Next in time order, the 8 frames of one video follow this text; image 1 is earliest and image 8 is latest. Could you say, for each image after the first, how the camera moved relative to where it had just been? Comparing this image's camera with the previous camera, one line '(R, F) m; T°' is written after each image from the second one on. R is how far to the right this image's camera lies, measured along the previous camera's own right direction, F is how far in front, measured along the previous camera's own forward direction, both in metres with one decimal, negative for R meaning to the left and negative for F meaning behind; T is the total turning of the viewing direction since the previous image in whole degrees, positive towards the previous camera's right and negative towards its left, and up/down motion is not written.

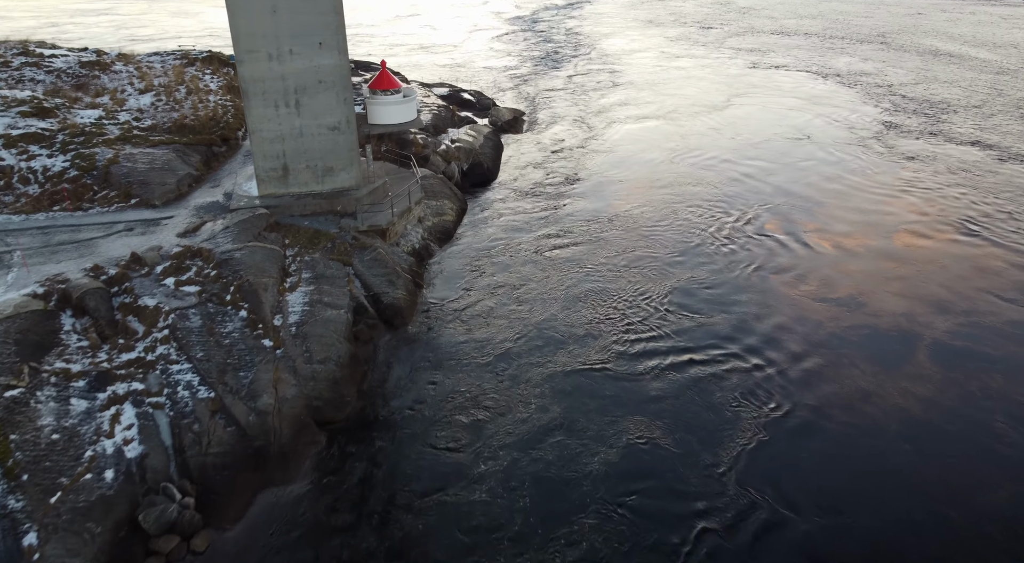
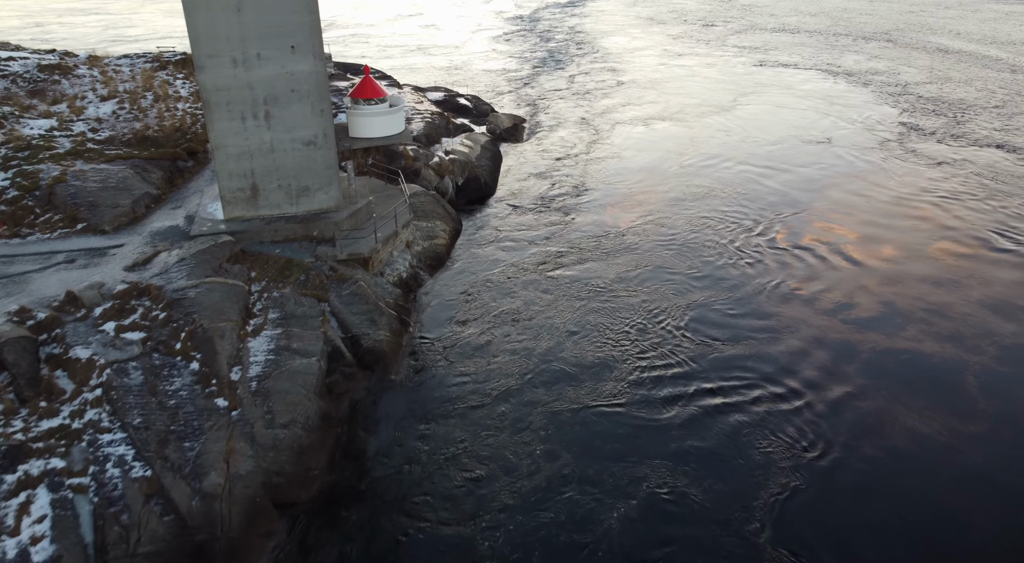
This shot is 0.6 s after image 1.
(+0.1, +2.1) m; 0°
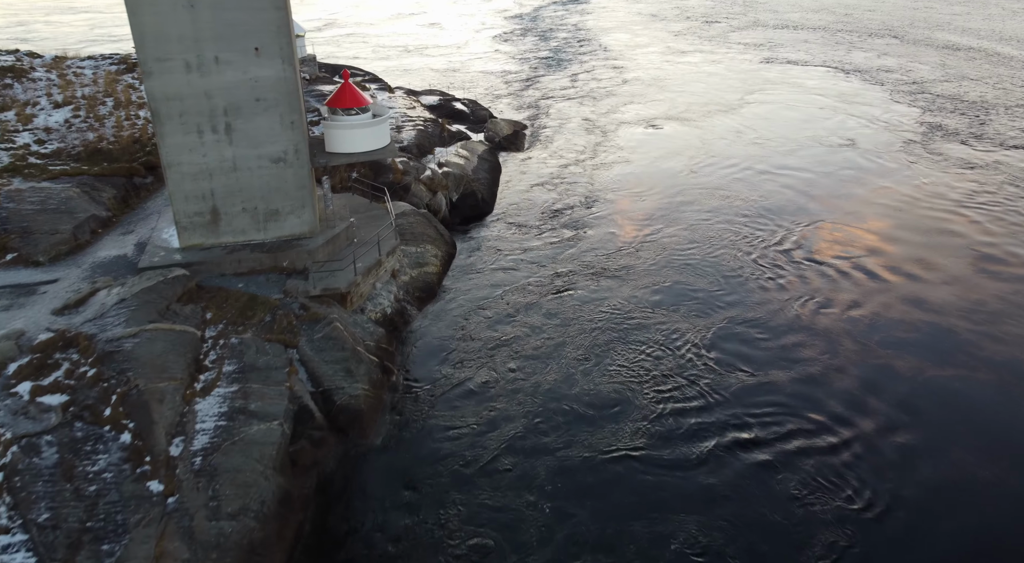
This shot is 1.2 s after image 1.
(0.0, +2.1) m; 0°
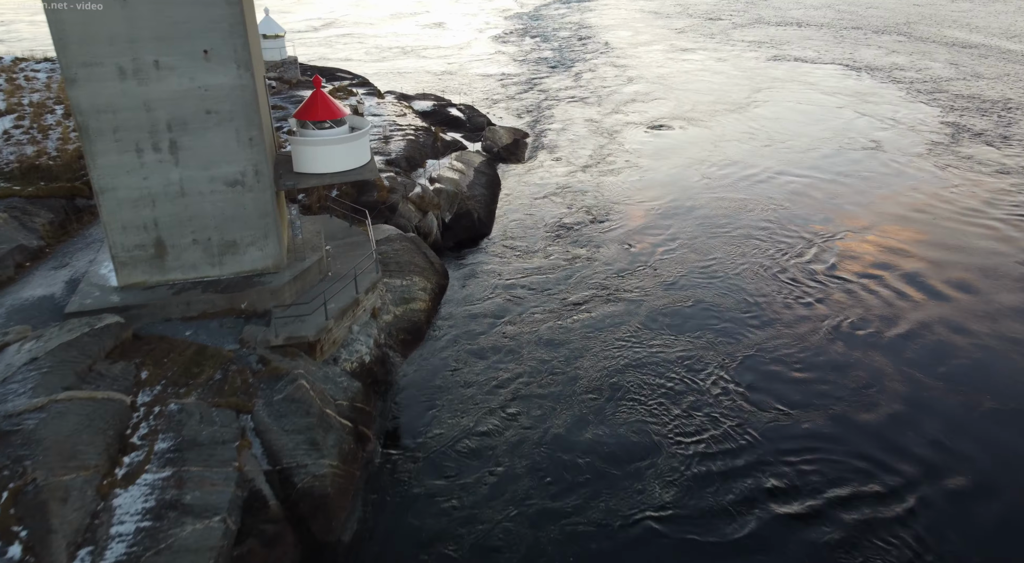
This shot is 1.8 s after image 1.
(0.0, +2.1) m; 0°
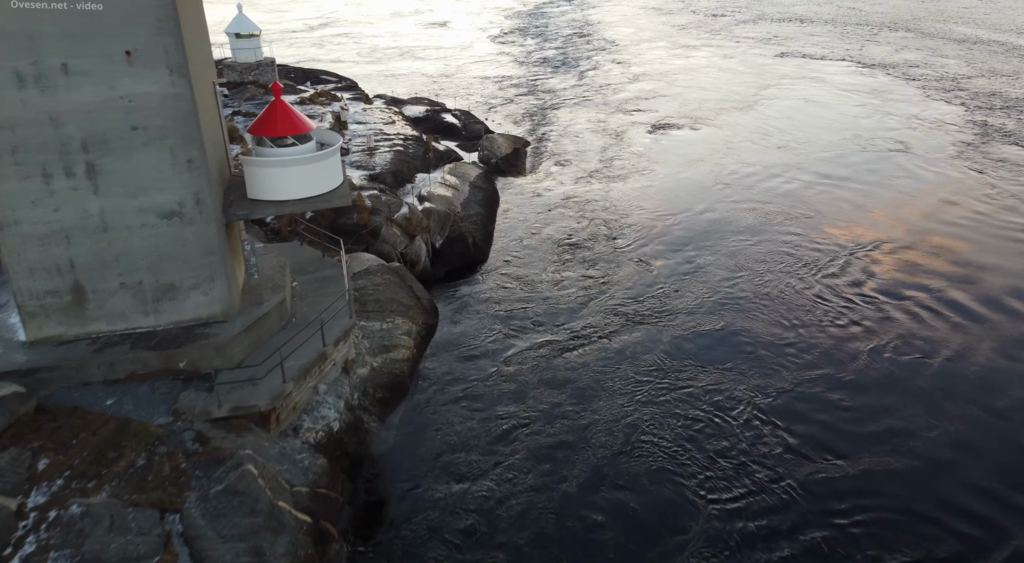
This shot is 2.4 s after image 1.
(+0.1, +2.1) m; 0°
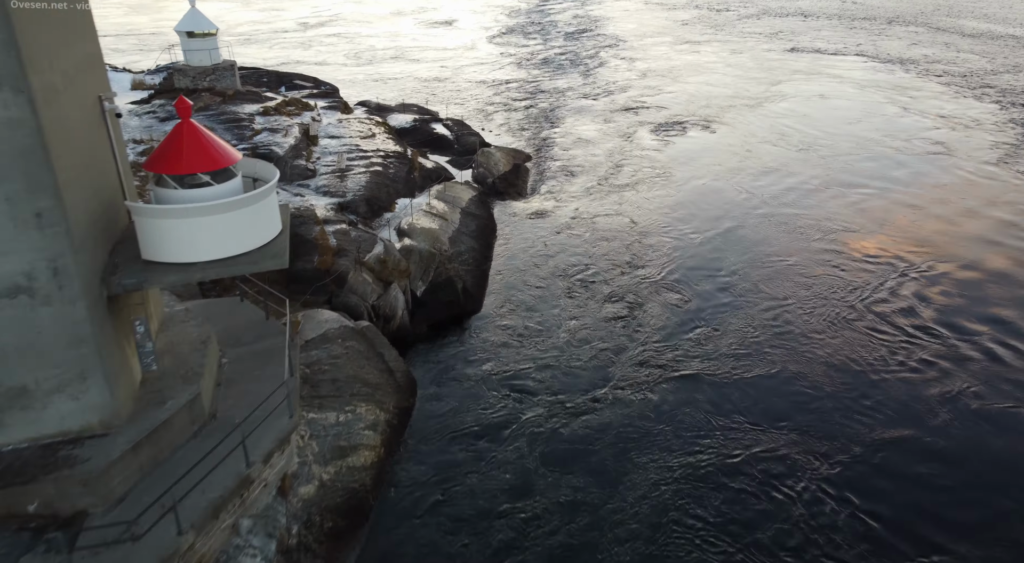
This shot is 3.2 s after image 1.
(+0.1, +2.9) m; 0°
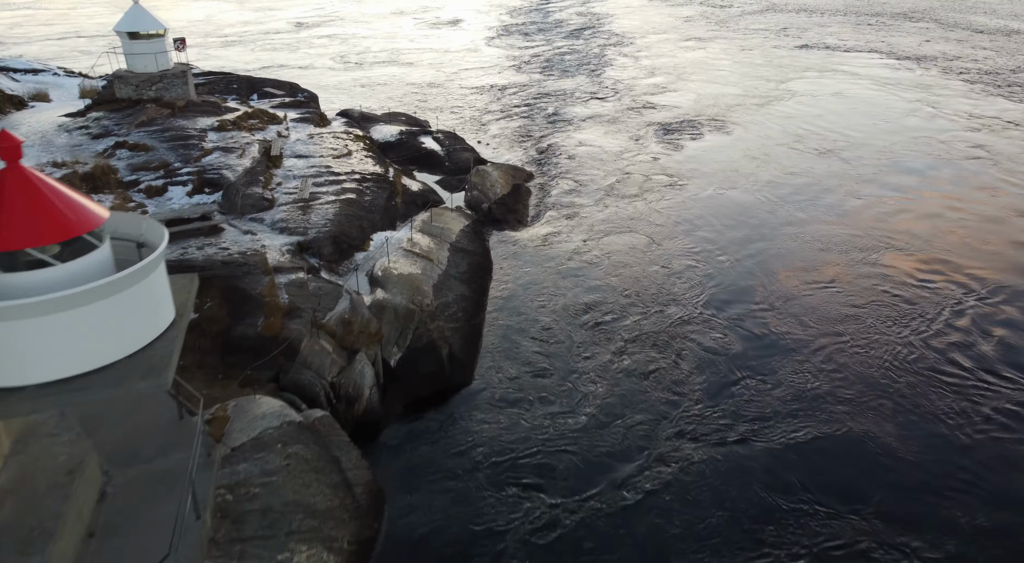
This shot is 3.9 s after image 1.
(+0.1, +2.5) m; 0°
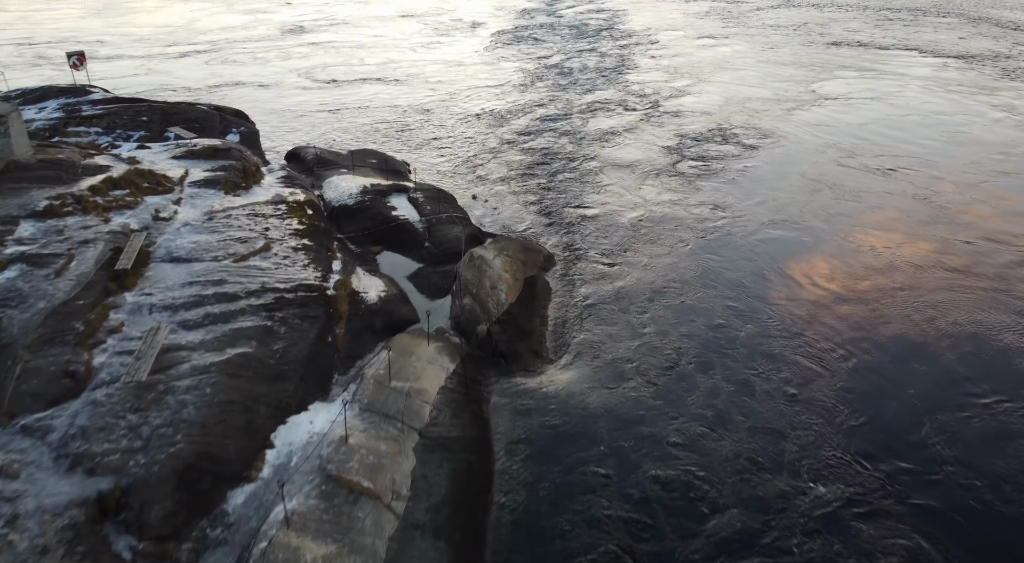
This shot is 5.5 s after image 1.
(-0.1, +5.4) m; -1°
